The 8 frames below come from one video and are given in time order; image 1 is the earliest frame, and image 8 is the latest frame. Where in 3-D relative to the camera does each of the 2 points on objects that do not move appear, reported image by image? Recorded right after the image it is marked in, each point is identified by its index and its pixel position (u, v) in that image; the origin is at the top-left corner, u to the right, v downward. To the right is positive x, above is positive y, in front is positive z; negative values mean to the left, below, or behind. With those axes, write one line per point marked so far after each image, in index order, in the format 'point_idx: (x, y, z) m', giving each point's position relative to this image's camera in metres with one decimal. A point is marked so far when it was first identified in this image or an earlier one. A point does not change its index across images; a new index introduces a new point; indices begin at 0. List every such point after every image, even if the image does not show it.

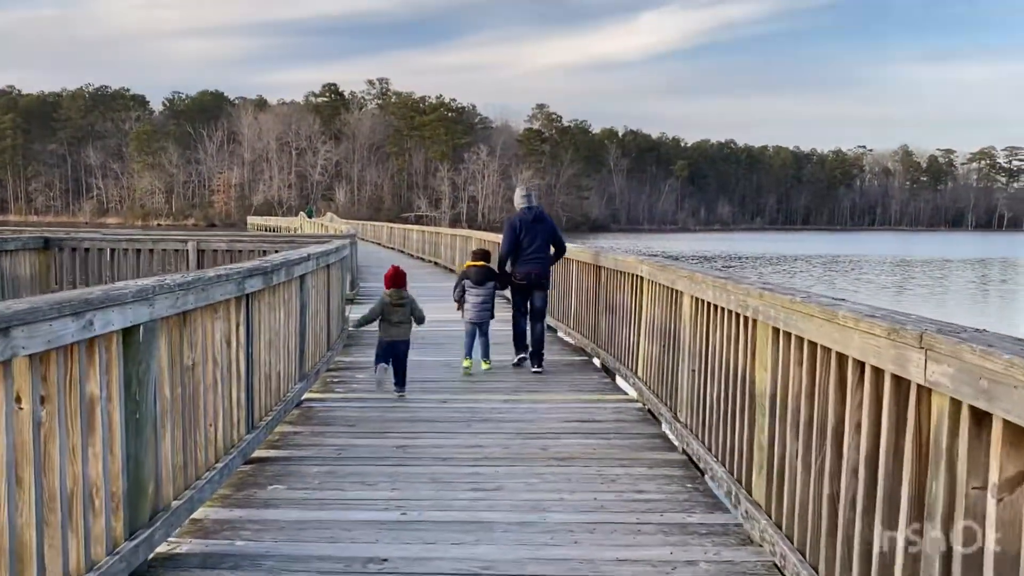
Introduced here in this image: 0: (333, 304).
0: (-1.4, -0.1, +6.6) m
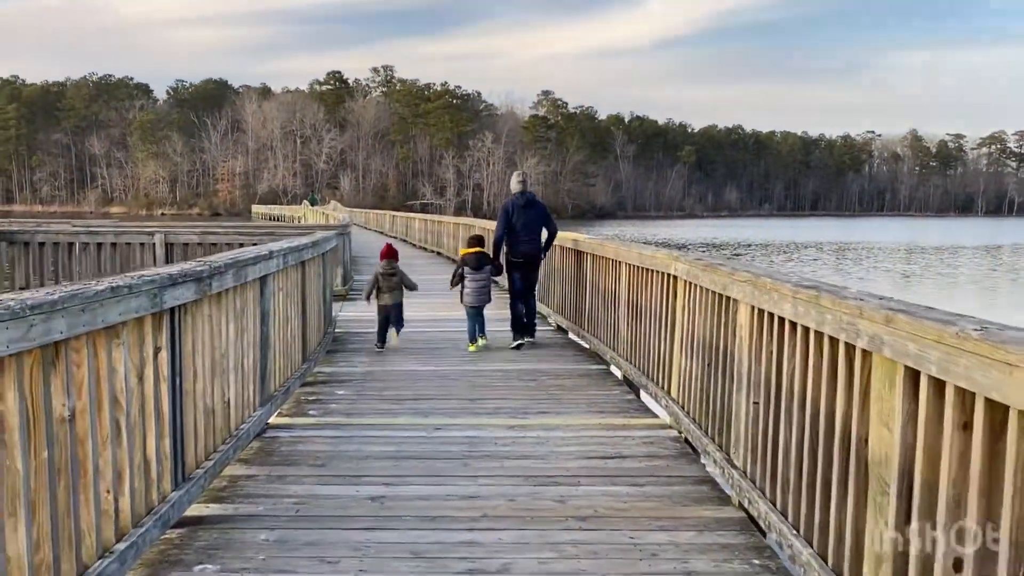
0: (-1.3, -0.1, +5.7) m
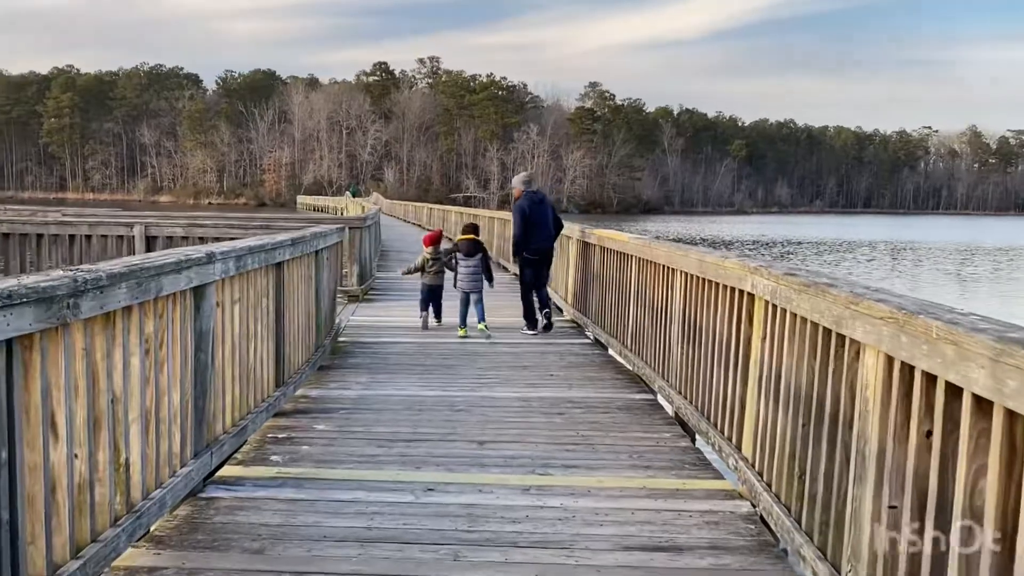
0: (-1.2, -0.1, +4.7) m
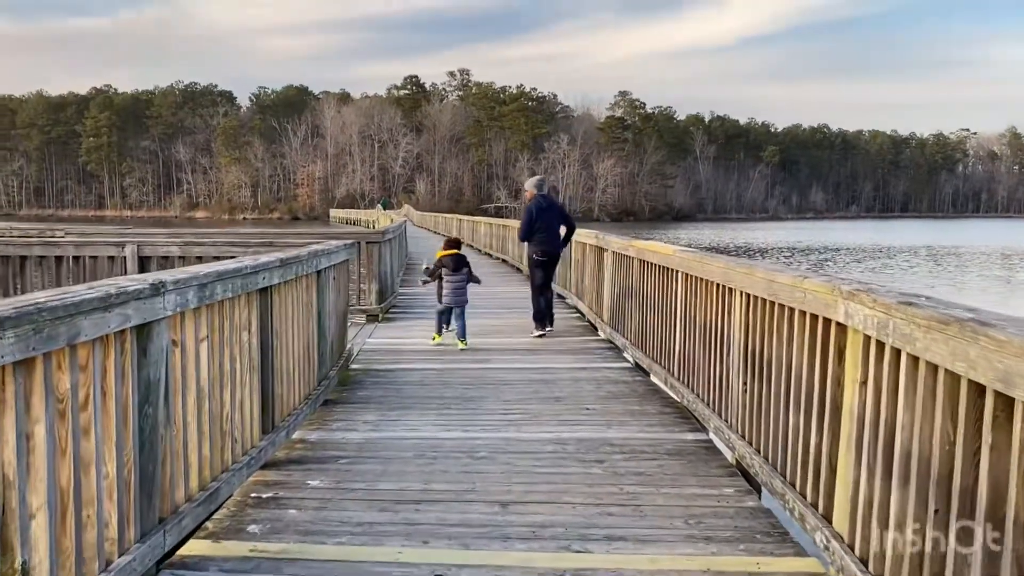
0: (-1.1, -0.3, +4.0) m
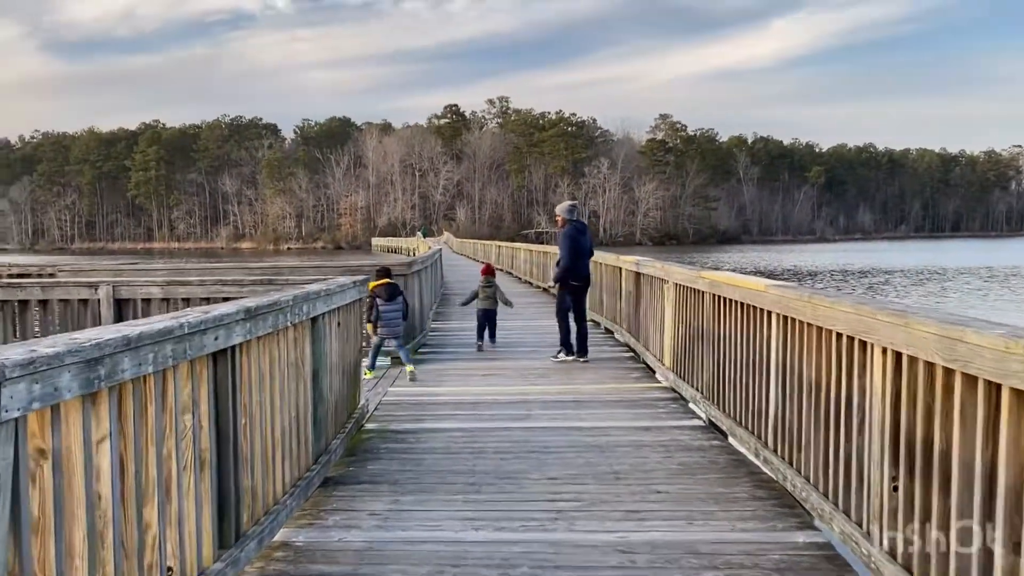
0: (-0.9, -0.5, +3.1) m
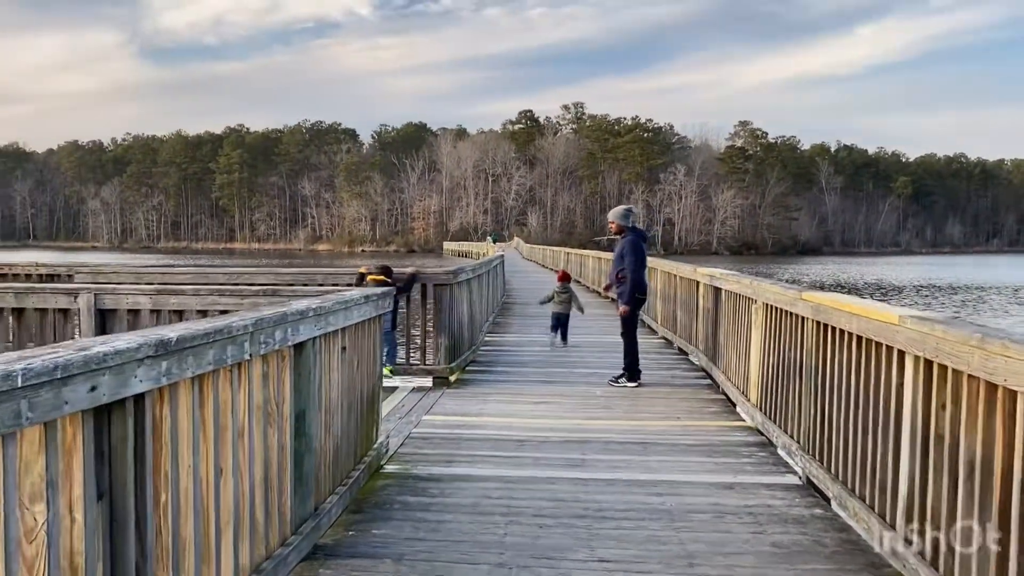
0: (-0.8, -0.5, +2.2) m
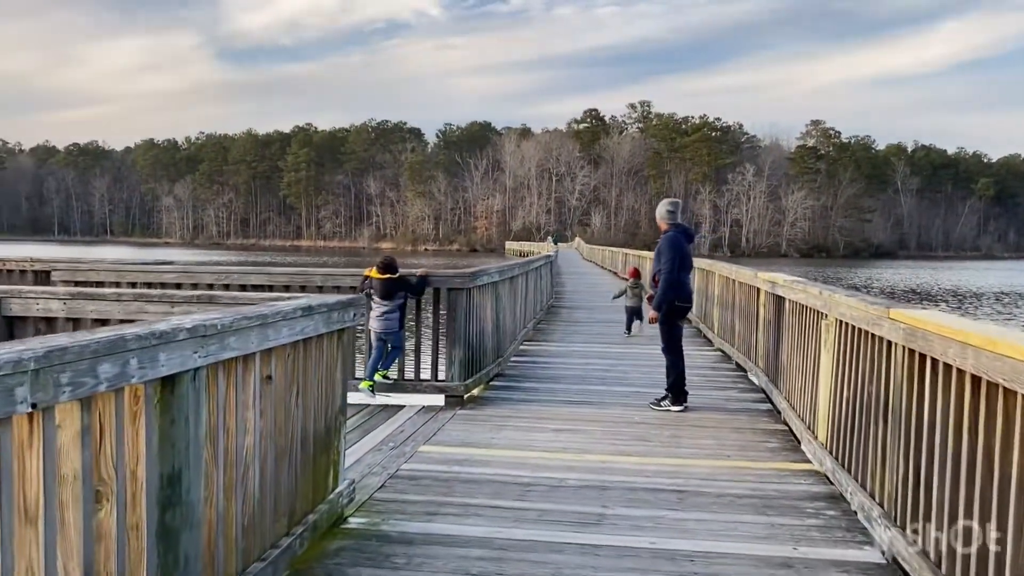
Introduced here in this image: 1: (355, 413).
0: (-1.0, -0.6, +1.4) m
1: (-1.0, -0.8, +5.4) m
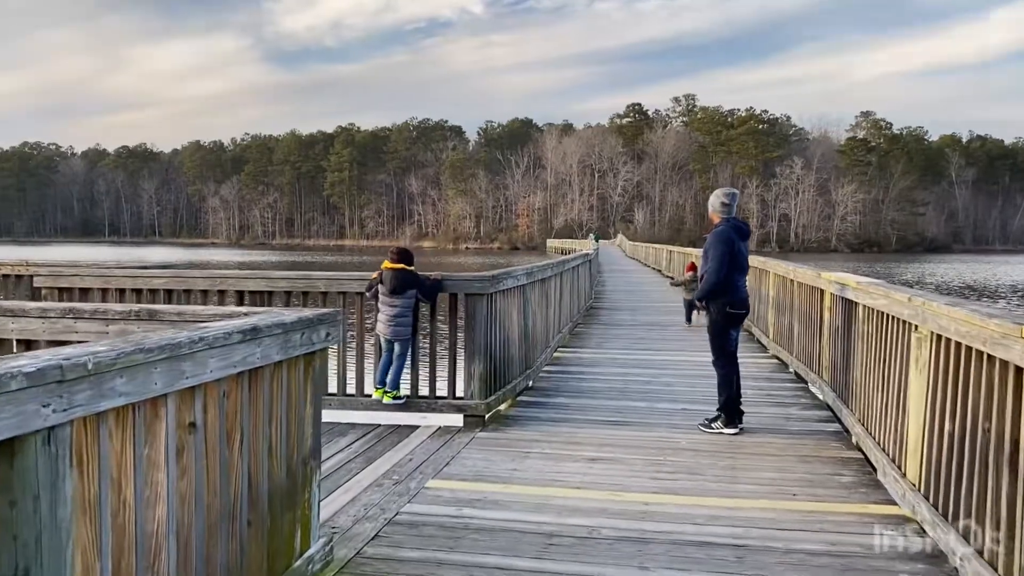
0: (-1.0, -0.6, +0.8) m
1: (-0.8, -0.8, +4.8) m
